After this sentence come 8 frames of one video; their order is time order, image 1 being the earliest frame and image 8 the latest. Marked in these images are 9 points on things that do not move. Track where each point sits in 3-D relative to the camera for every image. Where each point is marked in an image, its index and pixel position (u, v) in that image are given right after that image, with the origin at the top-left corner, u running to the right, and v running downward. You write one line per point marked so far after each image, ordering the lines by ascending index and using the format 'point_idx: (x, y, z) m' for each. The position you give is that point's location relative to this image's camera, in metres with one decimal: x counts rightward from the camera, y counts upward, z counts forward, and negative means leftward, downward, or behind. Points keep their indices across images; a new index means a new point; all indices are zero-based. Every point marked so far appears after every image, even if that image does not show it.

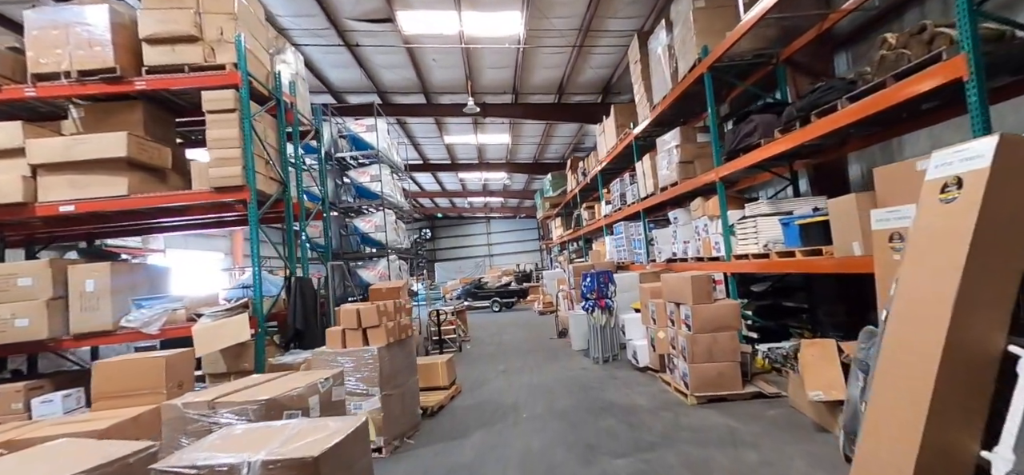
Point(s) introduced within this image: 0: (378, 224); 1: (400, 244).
0: (-2.4, +0.2, +8.2) m
1: (-2.1, -0.1, +8.8) m
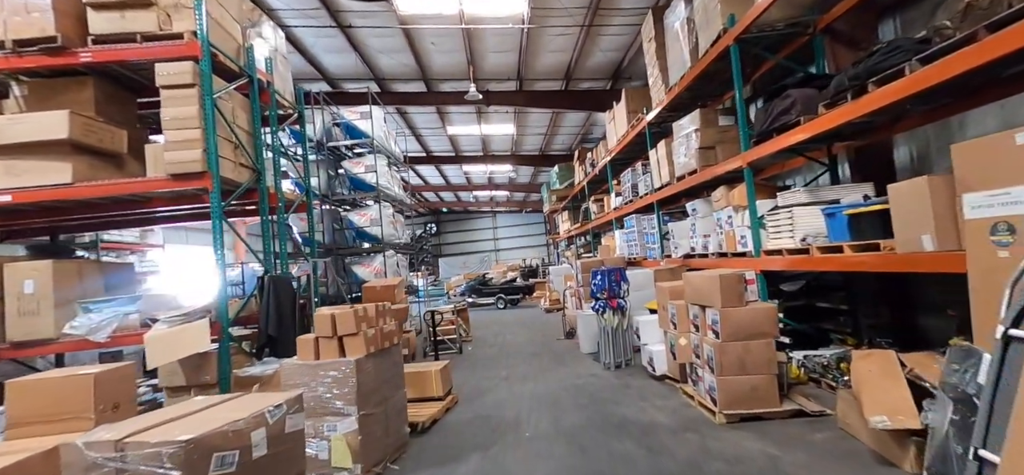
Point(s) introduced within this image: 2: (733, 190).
0: (-2.3, +0.3, +7.7) m
1: (-2.0, 0.0, +8.3) m
2: (+2.3, +0.5, +4.8) m
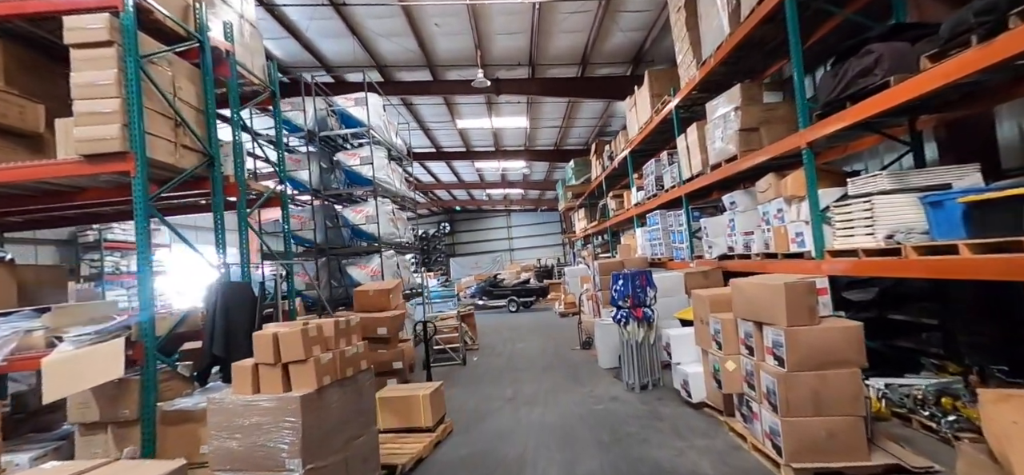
0: (-2.1, +0.4, +7.0) m
1: (-1.8, 0.0, +7.6) m
2: (+2.3, +0.5, +3.9) m
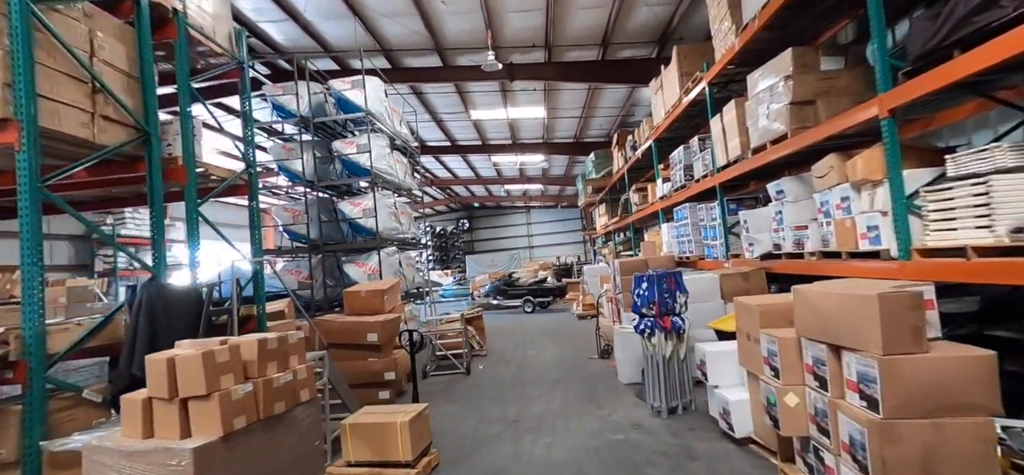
0: (-2.0, +0.4, +6.4) m
1: (-1.7, +0.1, +7.0) m
2: (+2.3, +0.5, +3.1) m
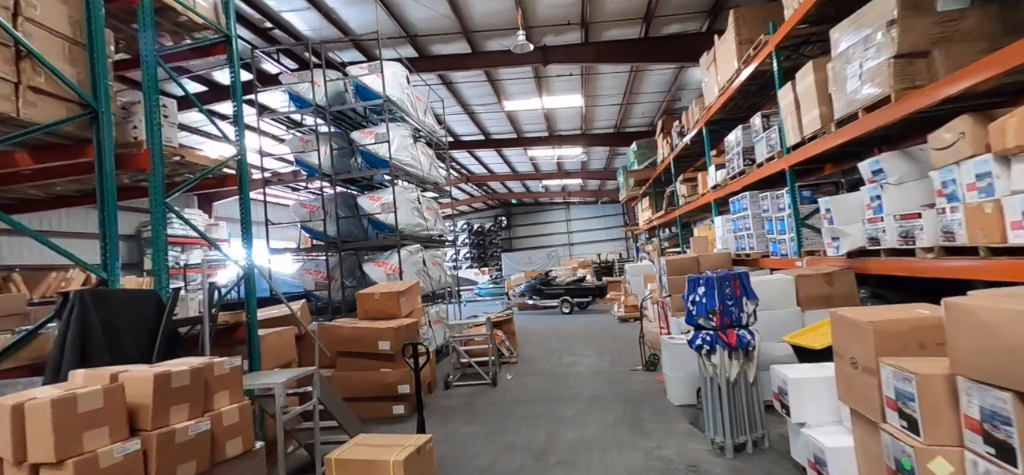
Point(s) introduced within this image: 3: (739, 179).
0: (-1.6, +0.5, +6.0) m
1: (-1.2, +0.1, +6.5) m
2: (+2.4, +0.6, +2.3) m
3: (+2.7, +0.7, +5.5) m
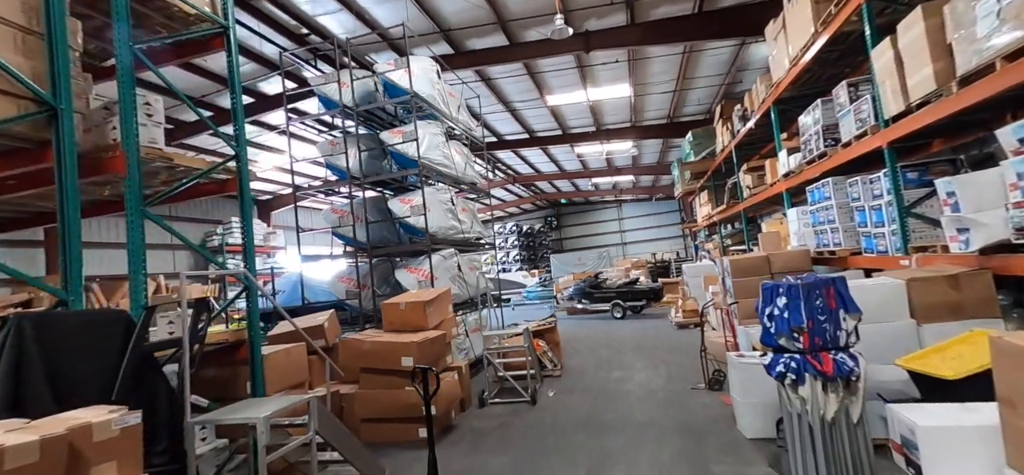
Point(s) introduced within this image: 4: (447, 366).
0: (-1.1, +0.4, +5.6) m
1: (-0.7, +0.1, +6.1) m
2: (+2.4, +0.6, +1.5) m
3: (+3.1, +0.8, +4.7) m
4: (-0.6, -1.2, +4.4) m
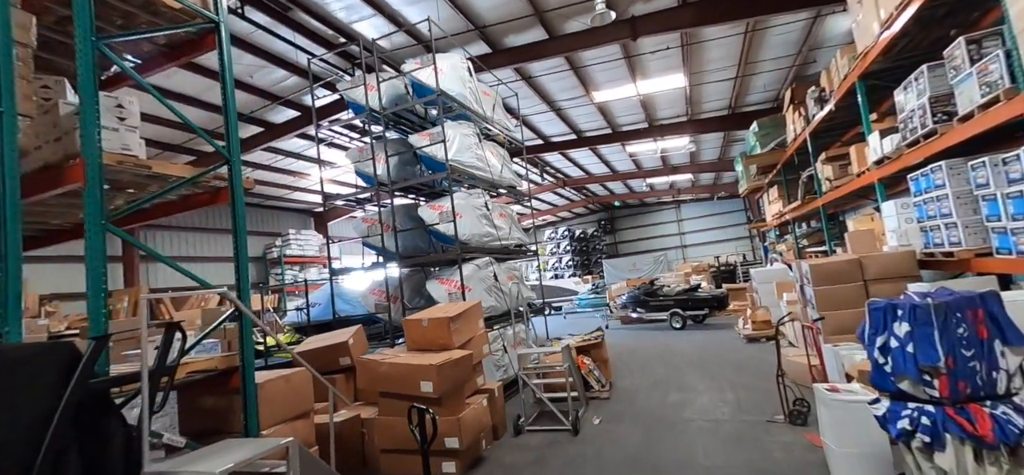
0: (-0.7, +0.3, +5.2) m
1: (-0.2, 0.0, +5.6) m
2: (+2.3, +0.7, +0.7) m
3: (+3.4, +0.8, +3.8) m
4: (-0.3, -1.3, +3.9) m
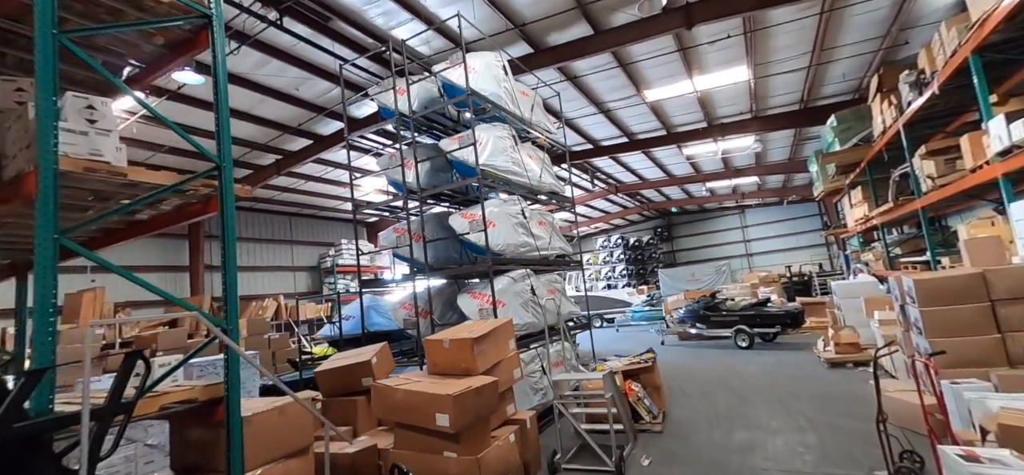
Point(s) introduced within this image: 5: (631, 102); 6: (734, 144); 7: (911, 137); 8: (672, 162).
0: (-0.3, +0.2, +4.8) m
1: (+0.2, -0.1, +5.2) m
2: (+2.2, +0.7, 0.0) m
3: (+3.6, +0.7, +2.9) m
4: (-0.1, -1.4, +3.5) m
5: (+2.5, +2.9, +9.8) m
6: (+6.0, +2.6, +12.6) m
7: (+5.7, +1.4, +6.6) m
8: (+4.8, +2.3, +14.2) m
